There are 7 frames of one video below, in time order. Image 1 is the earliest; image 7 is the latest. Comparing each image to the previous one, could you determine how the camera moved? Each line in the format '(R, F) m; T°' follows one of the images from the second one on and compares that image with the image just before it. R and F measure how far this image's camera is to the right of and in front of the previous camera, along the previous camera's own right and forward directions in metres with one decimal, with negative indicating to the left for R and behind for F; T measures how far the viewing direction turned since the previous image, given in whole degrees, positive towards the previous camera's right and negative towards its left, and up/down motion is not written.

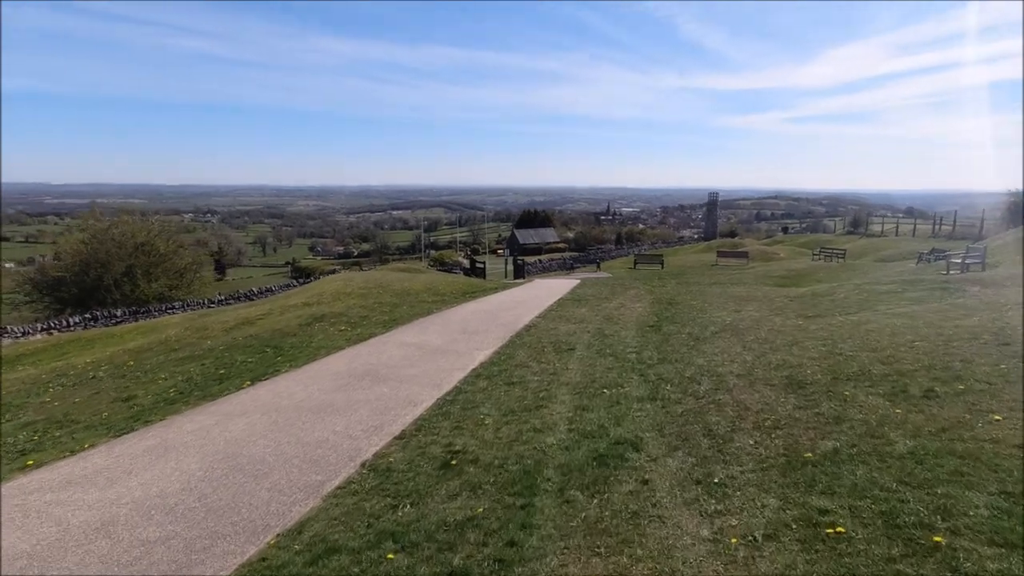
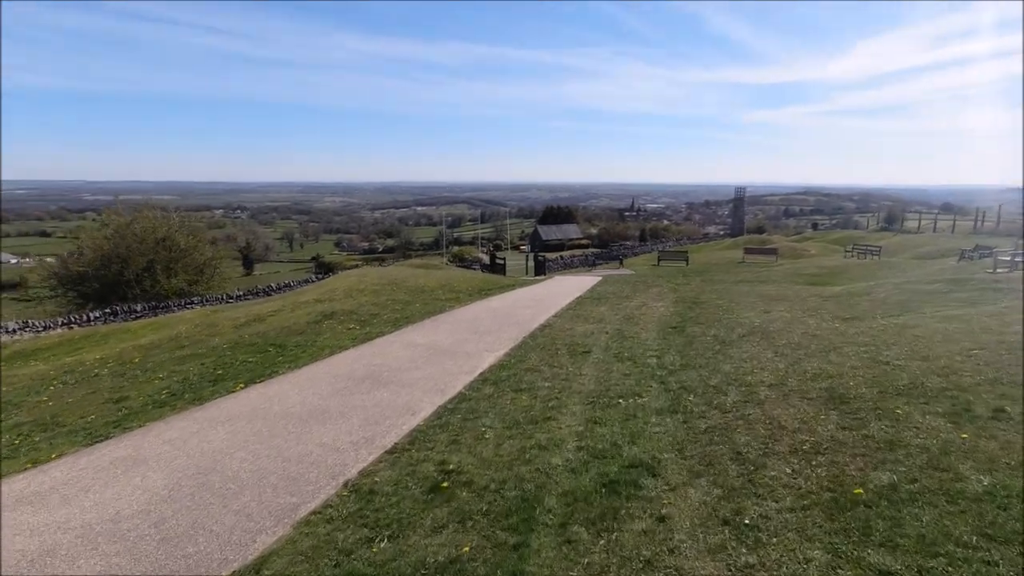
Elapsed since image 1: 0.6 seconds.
(+0.3, +0.9) m; -2°
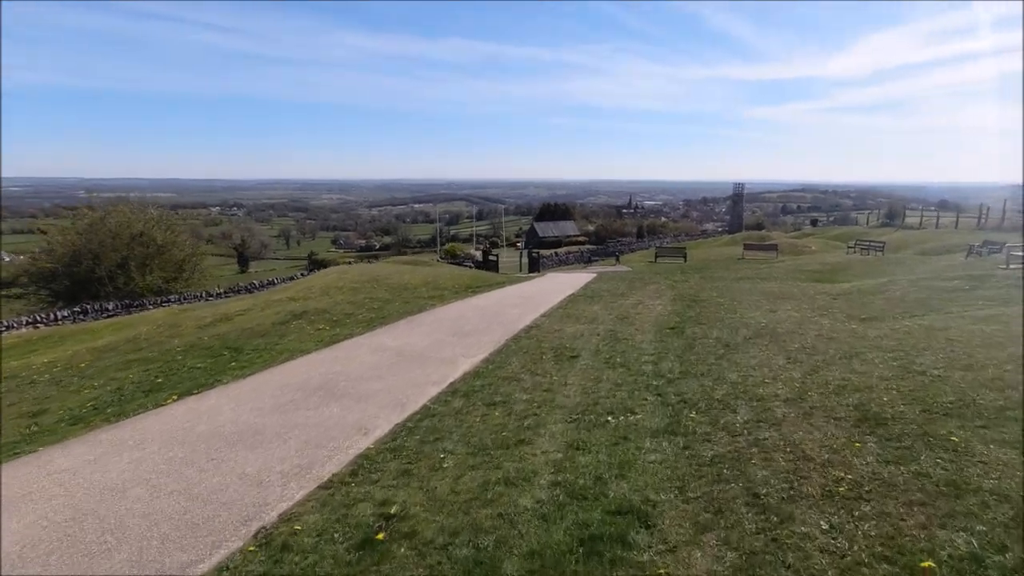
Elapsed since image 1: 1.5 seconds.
(+0.4, +1.4) m; 0°
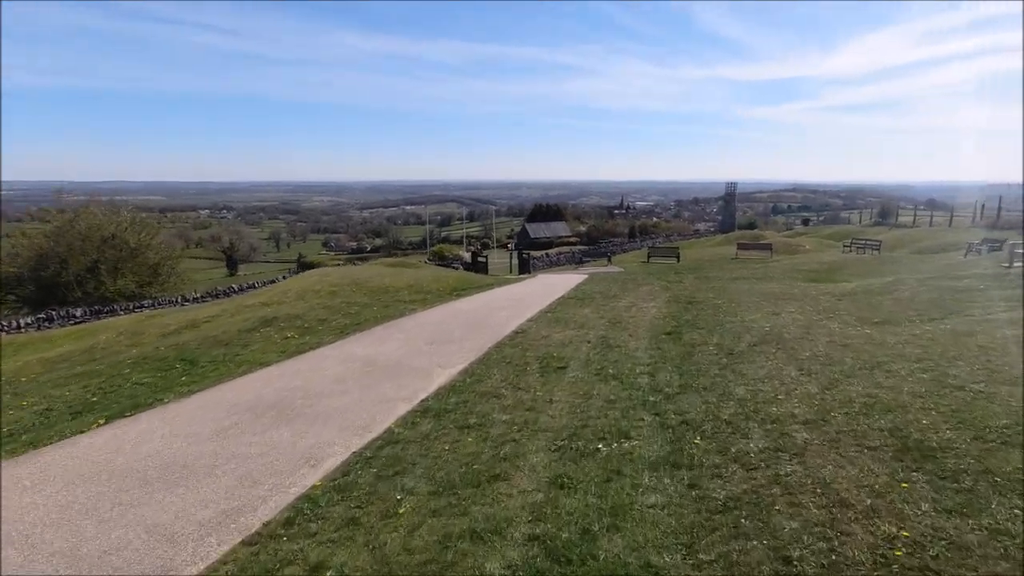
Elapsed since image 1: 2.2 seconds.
(+0.2, +1.1) m; +1°
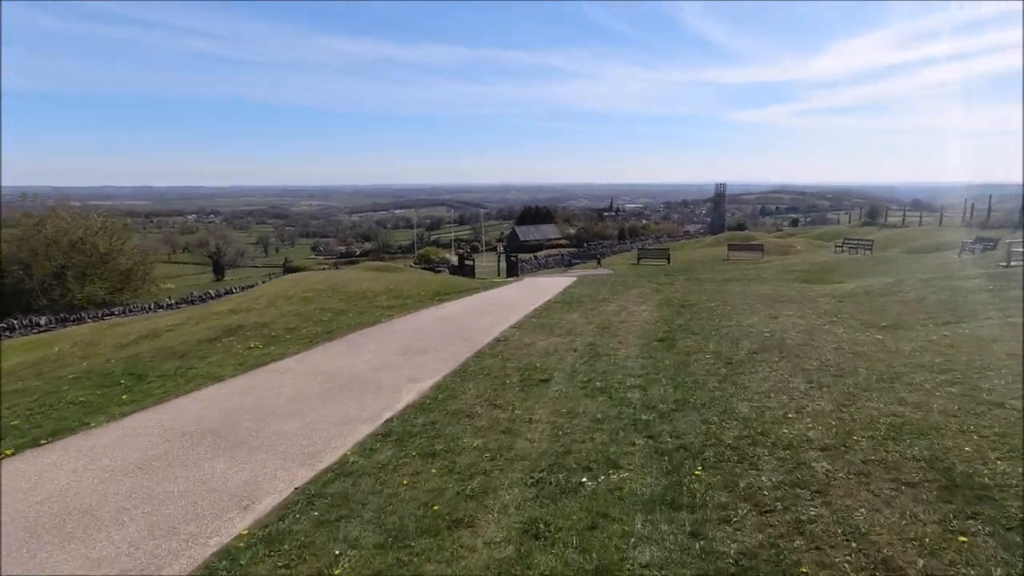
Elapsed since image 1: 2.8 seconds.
(+0.2, +1.0) m; +1°
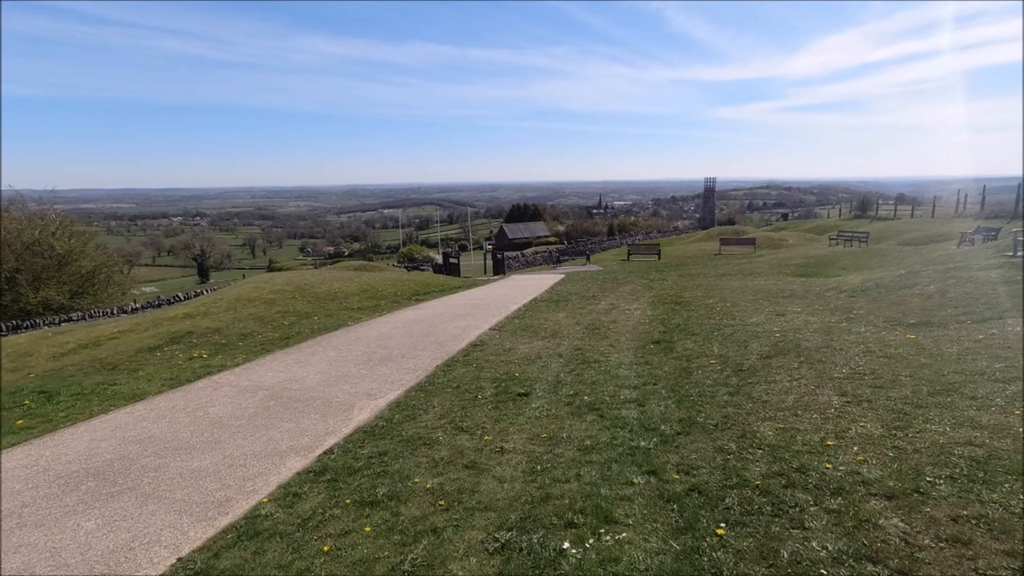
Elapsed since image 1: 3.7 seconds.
(+0.3, +1.5) m; +1°
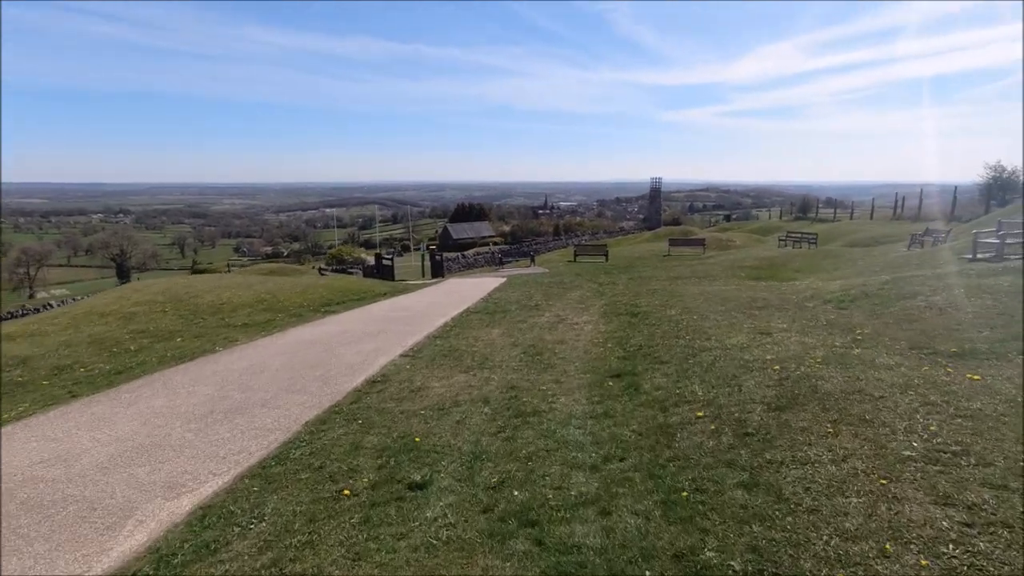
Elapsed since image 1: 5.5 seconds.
(+0.6, +3.0) m; +6°
